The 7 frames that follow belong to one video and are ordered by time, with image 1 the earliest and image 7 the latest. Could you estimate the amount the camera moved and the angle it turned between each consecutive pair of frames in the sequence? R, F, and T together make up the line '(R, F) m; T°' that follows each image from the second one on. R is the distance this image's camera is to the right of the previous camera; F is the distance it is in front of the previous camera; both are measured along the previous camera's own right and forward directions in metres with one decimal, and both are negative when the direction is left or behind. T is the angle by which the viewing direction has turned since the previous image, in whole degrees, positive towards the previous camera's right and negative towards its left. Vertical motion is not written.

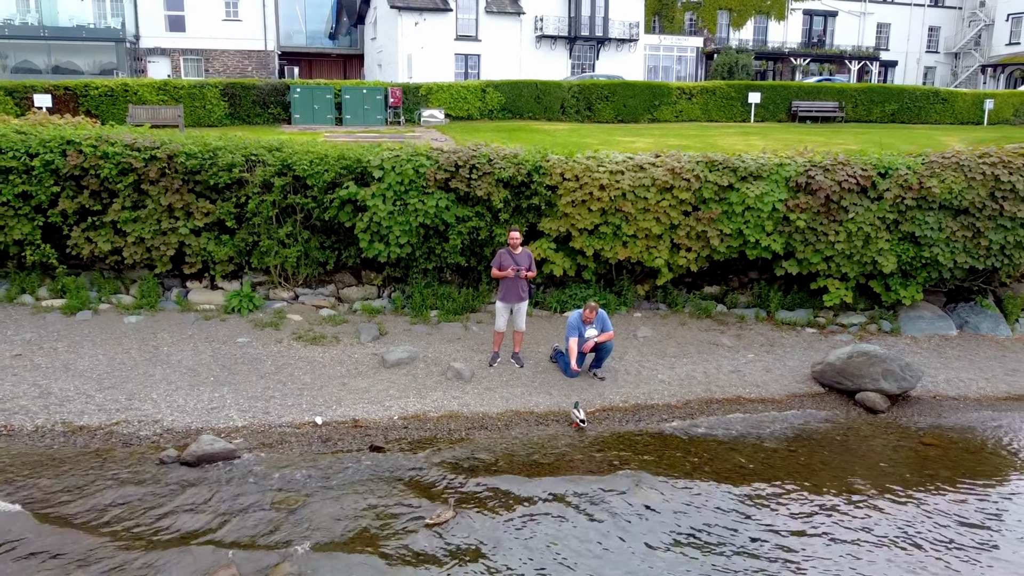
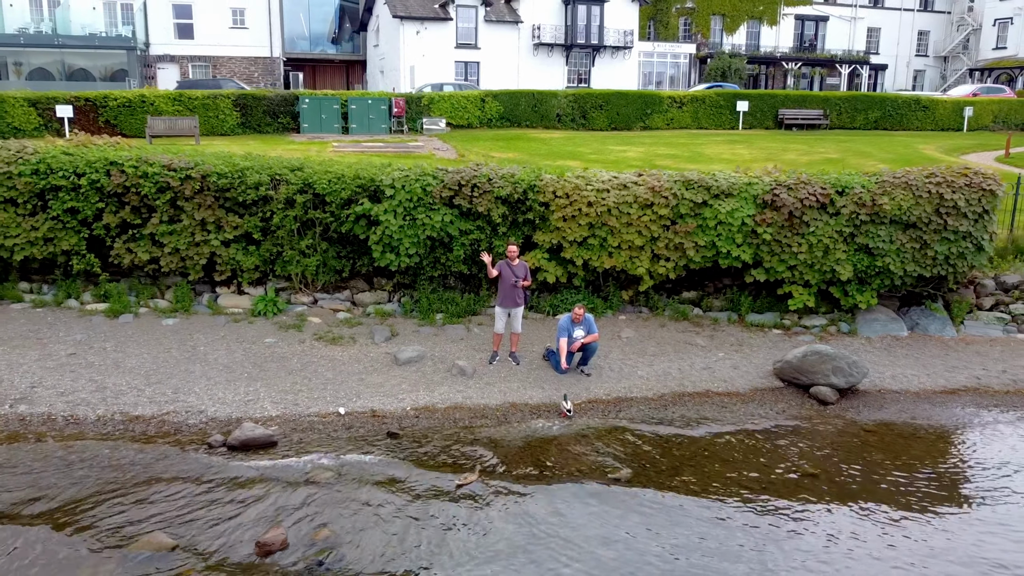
(0.0, -1.2) m; 0°
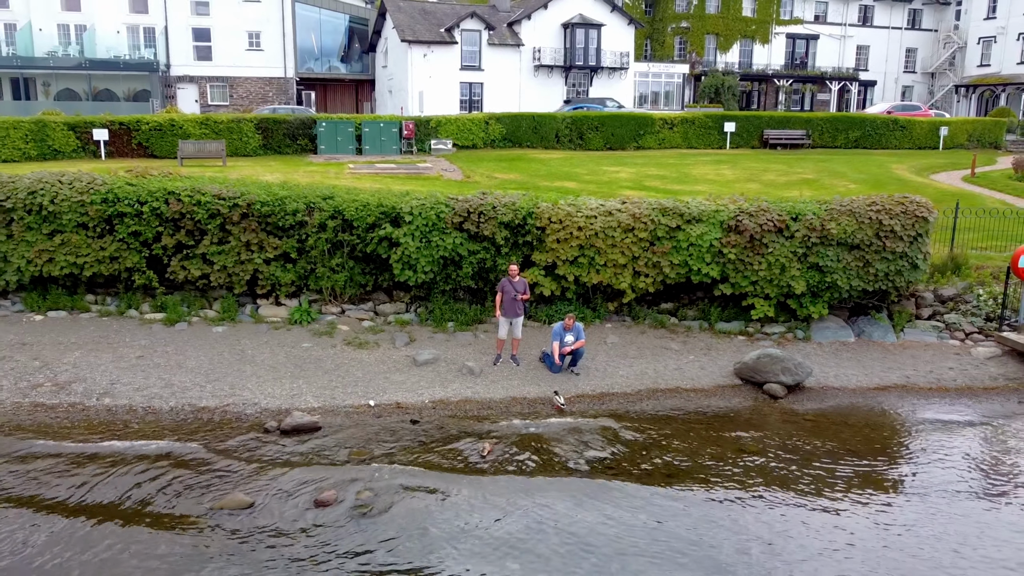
(0.0, -1.8) m; 0°
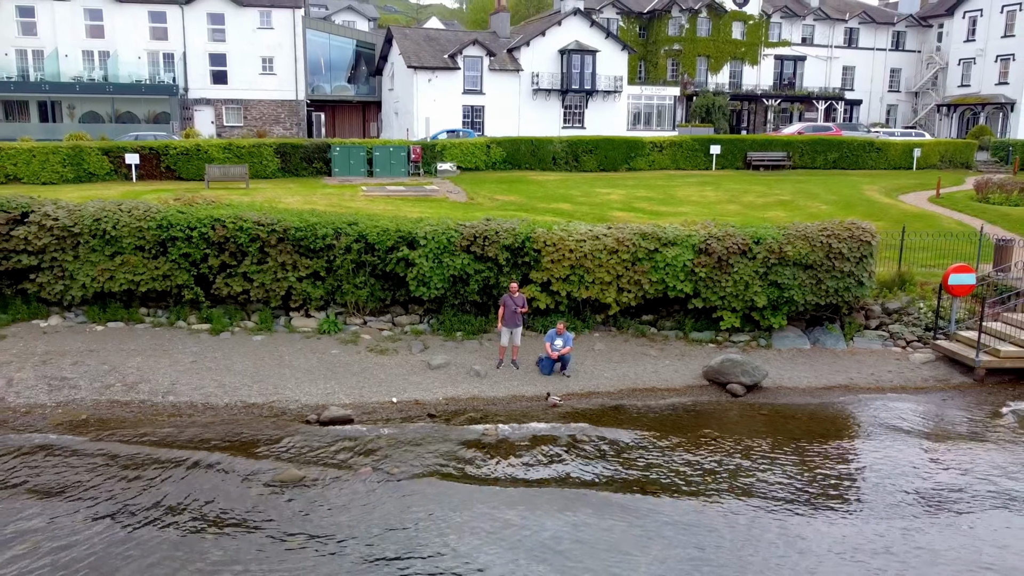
(0.0, -2.0) m; 0°
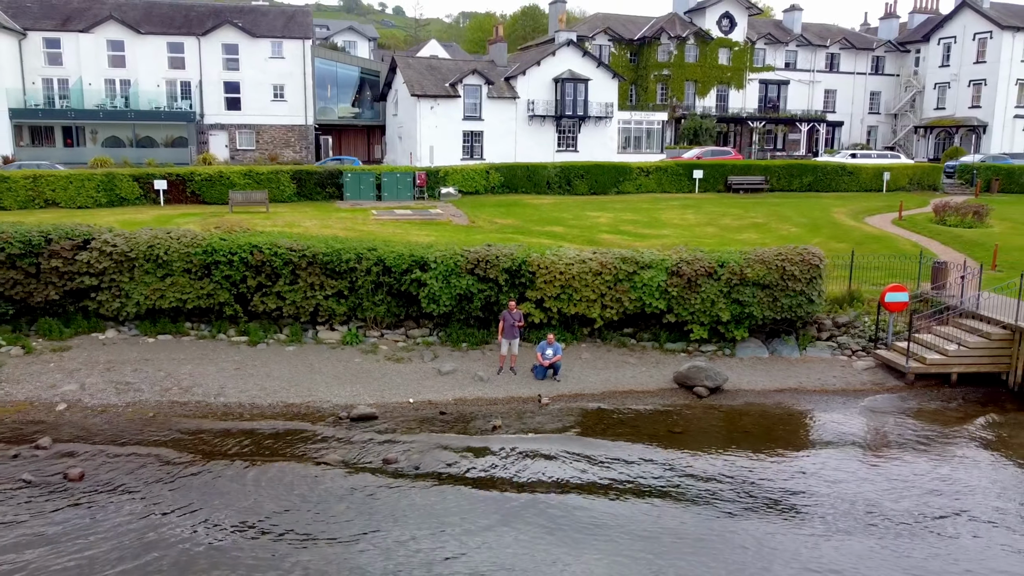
(0.0, -2.4) m; 0°
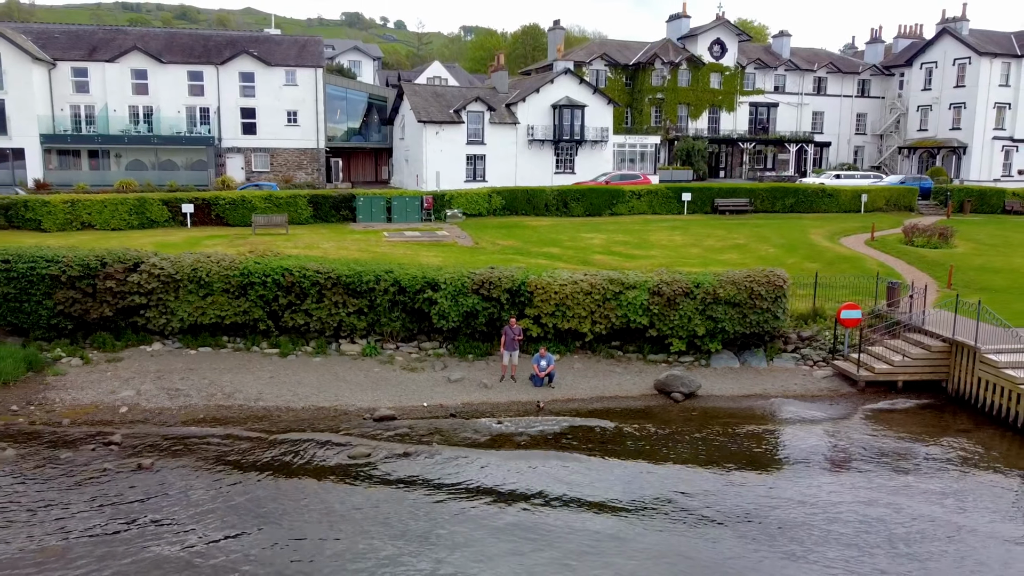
(0.0, -2.3) m; 0°
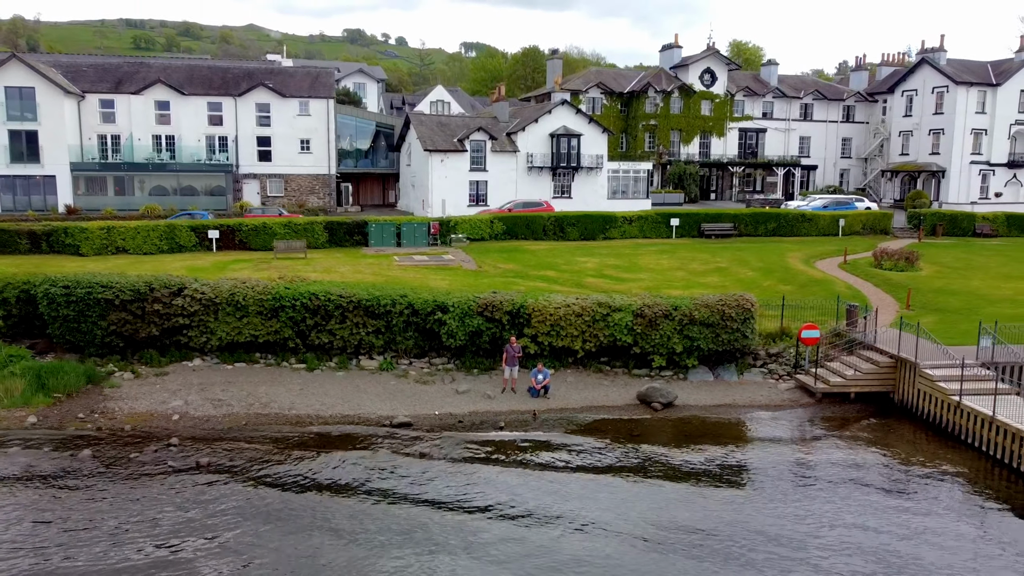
(0.0, -2.7) m; 0°
